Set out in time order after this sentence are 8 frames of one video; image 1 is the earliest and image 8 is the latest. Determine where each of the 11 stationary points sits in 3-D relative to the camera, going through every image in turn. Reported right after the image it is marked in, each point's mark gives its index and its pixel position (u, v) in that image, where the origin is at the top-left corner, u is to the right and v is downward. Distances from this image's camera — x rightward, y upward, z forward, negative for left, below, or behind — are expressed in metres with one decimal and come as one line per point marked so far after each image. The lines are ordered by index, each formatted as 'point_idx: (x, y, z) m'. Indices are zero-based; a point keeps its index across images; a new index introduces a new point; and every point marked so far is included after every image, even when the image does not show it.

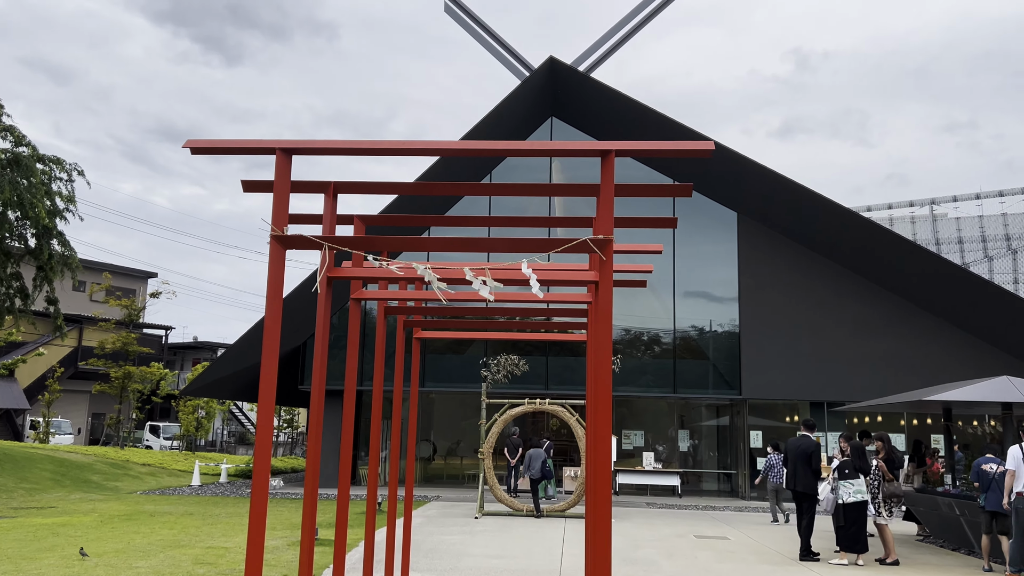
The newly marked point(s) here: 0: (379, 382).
0: (-1.6, -1.2, +9.4) m
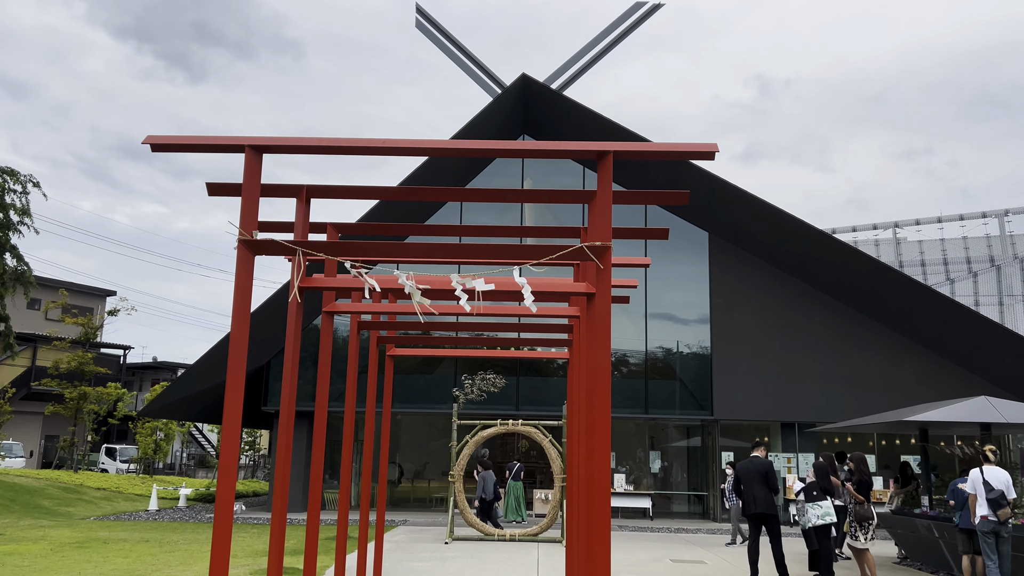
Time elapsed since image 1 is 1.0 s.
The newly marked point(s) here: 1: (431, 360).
0: (-1.8, -1.3, +8.9) m
1: (-2.0, -1.7, +17.3) m
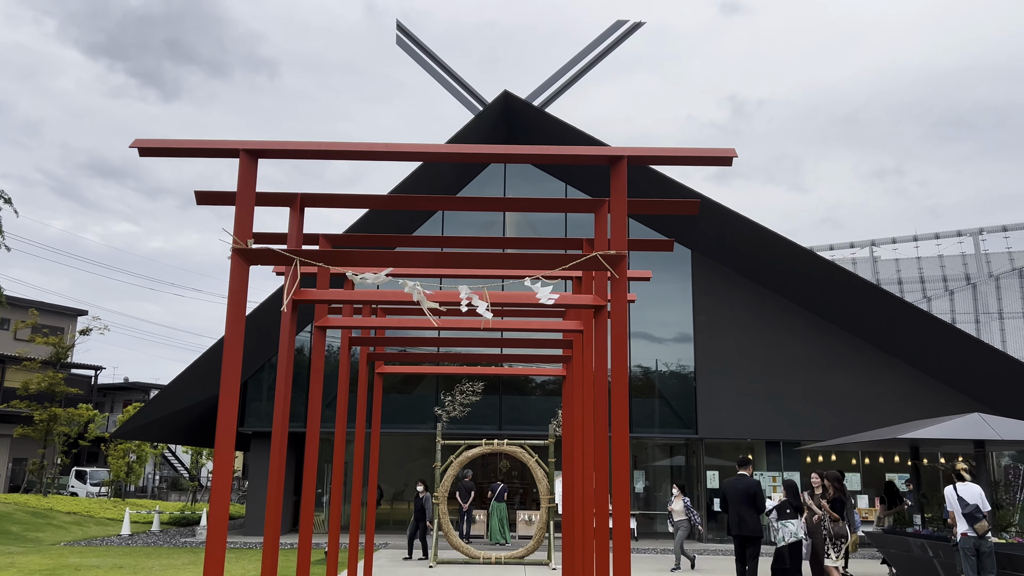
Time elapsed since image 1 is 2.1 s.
0: (-1.9, -1.5, +8.6) m
1: (-2.3, -2.1, +17.0) m
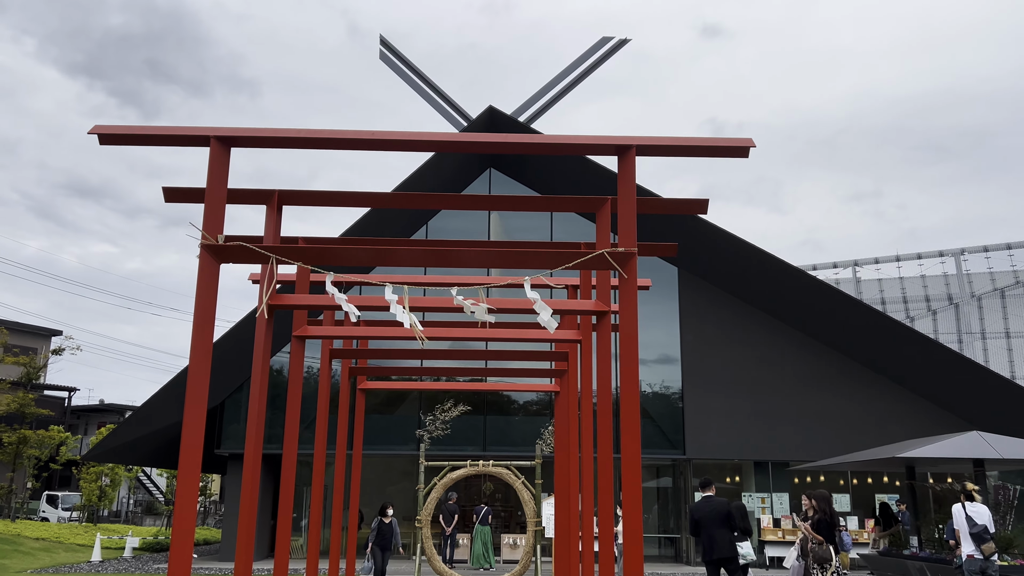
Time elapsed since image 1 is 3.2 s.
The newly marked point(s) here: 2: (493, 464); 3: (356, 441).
0: (-2.0, -1.6, +8.1) m
1: (-2.6, -2.4, +16.4) m
2: (-0.4, -3.5, +15.4) m
3: (-2.0, -1.9, +9.9) m
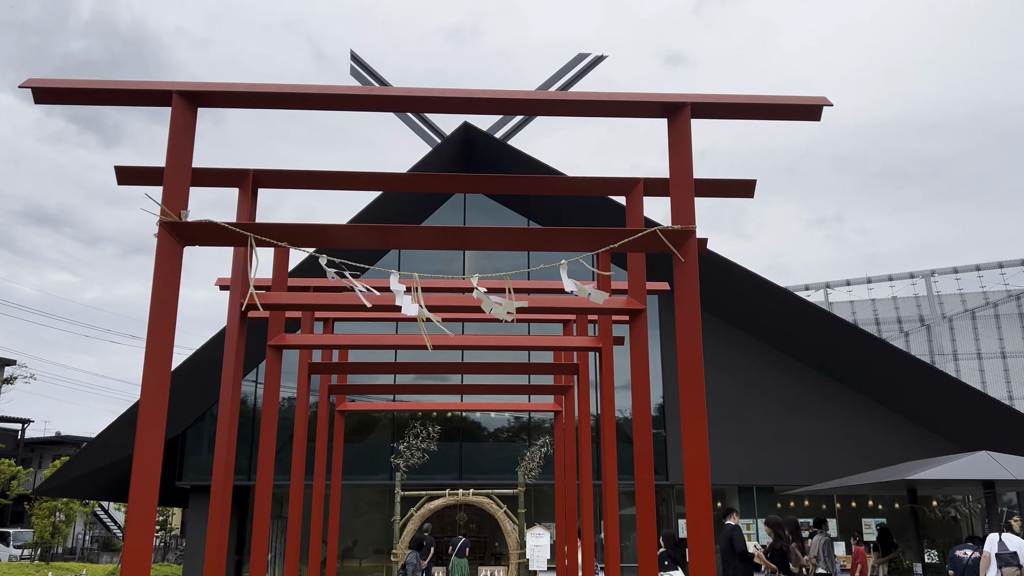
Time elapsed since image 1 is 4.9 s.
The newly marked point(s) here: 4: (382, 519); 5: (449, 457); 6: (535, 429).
0: (-2.0, -1.7, +7.2) m
1: (-2.9, -2.8, +15.5) m
2: (-0.7, -3.8, +14.5) m
3: (-2.0, -2.1, +8.9) m
4: (-2.5, -4.5, +15.2) m
5: (-1.3, -3.5, +15.9) m
6: (+0.4, -2.9, +15.6) m
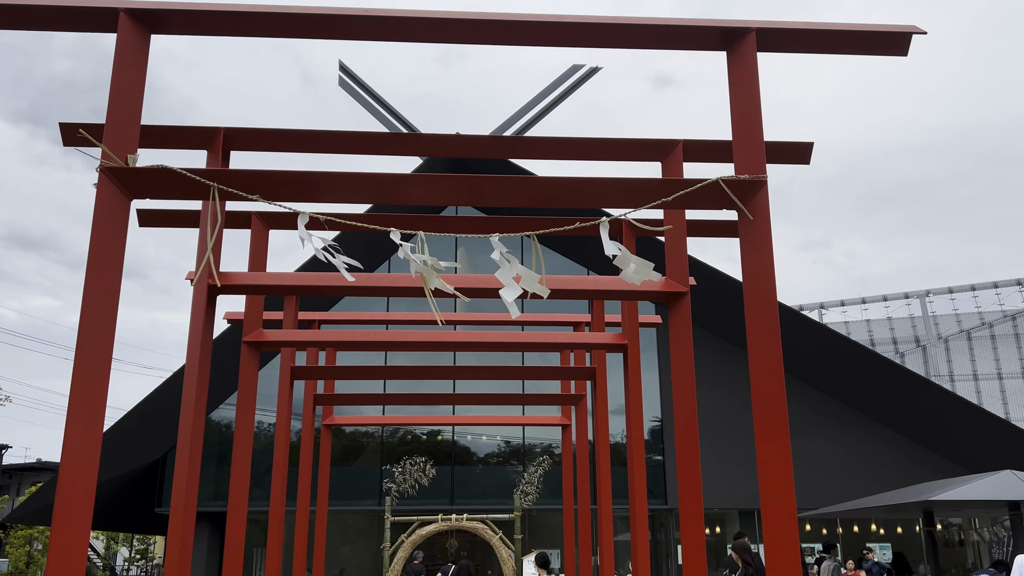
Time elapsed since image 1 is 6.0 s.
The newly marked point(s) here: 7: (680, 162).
0: (-1.9, -1.7, +6.4) m
1: (-3.0, -3.0, +14.7) m
2: (-0.8, -4.0, +13.7) m
3: (-2.0, -2.1, +8.2) m
4: (-2.6, -4.8, +14.4) m
5: (-1.3, -3.7, +15.1) m
6: (+0.3, -3.2, +14.8) m
7: (+0.8, +0.6, +3.9) m
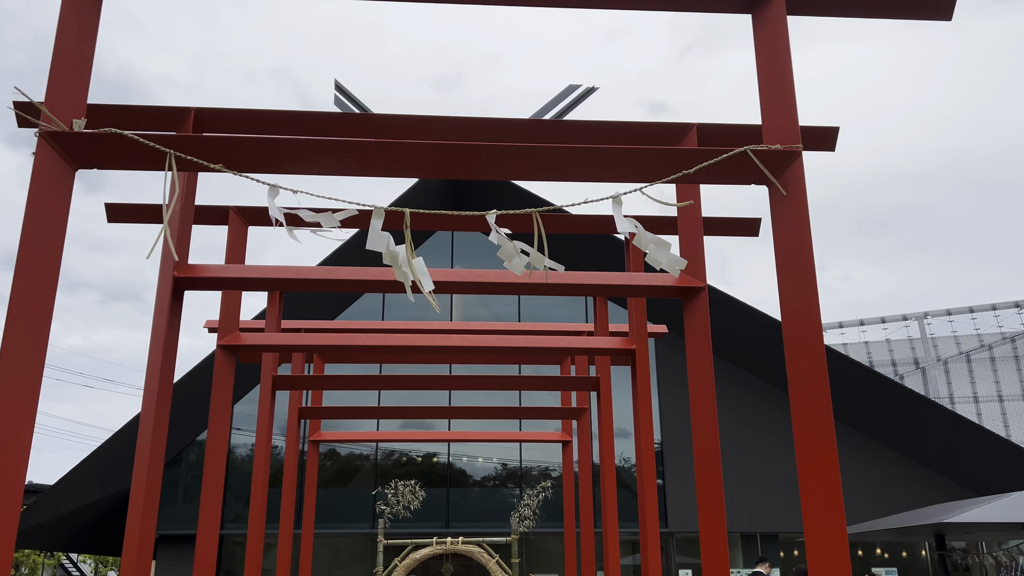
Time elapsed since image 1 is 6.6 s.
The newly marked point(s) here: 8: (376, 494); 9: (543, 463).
0: (-2.0, -1.8, +6.0) m
1: (-3.0, -3.3, +14.2) m
2: (-0.8, -4.3, +13.2) m
3: (-2.0, -2.2, +7.8) m
4: (-2.7, -5.0, +13.9) m
5: (-1.4, -4.0, +14.6) m
6: (+0.2, -3.4, +14.4) m
7: (+0.8, +0.6, +3.6) m
8: (-2.5, -3.7, +14.0) m
9: (+0.6, -3.2, +14.5) m
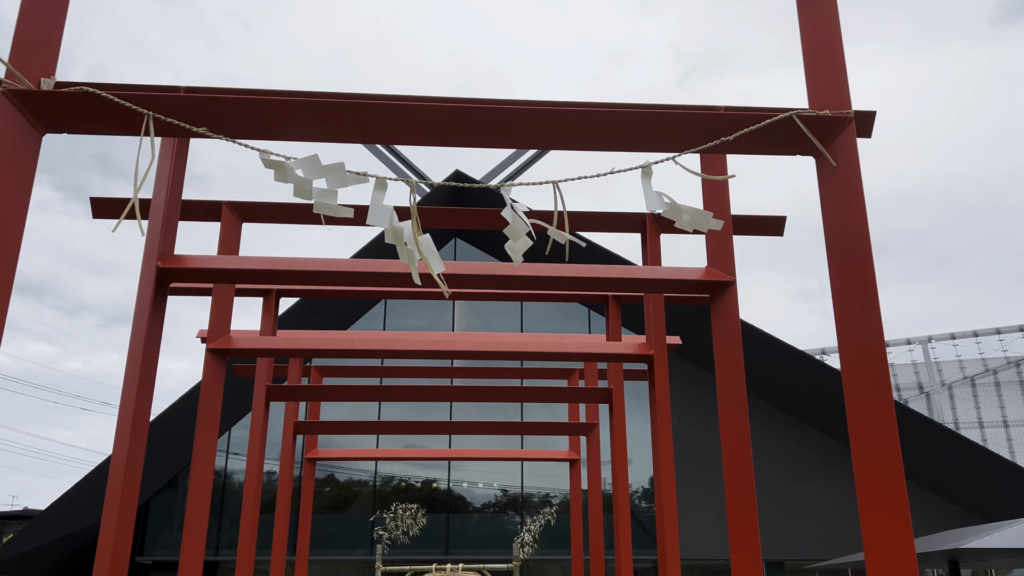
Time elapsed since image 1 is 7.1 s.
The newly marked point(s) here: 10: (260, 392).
0: (-1.9, -1.8, +5.7) m
1: (-3.0, -3.6, +13.9) m
2: (-0.8, -4.6, +12.8) m
3: (-2.0, -2.4, +7.4) m
4: (-2.6, -5.3, +13.5) m
5: (-1.4, -4.4, +14.2) m
6: (+0.3, -3.8, +14.0) m
7: (+0.9, +0.6, +3.3) m
8: (-2.4, -4.0, +13.6) m
9: (+0.6, -3.6, +14.1) m
10: (-1.8, -0.8, +5.5) m
